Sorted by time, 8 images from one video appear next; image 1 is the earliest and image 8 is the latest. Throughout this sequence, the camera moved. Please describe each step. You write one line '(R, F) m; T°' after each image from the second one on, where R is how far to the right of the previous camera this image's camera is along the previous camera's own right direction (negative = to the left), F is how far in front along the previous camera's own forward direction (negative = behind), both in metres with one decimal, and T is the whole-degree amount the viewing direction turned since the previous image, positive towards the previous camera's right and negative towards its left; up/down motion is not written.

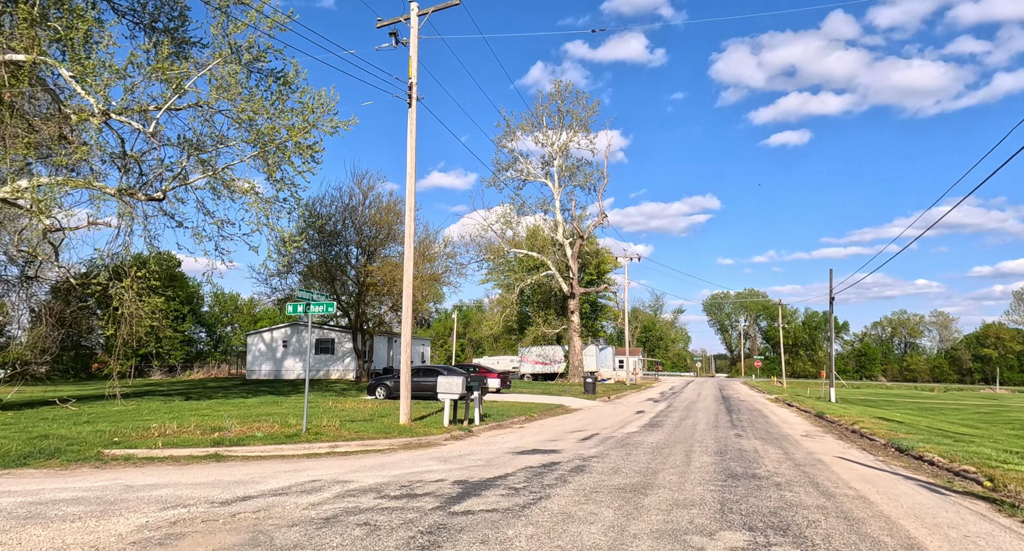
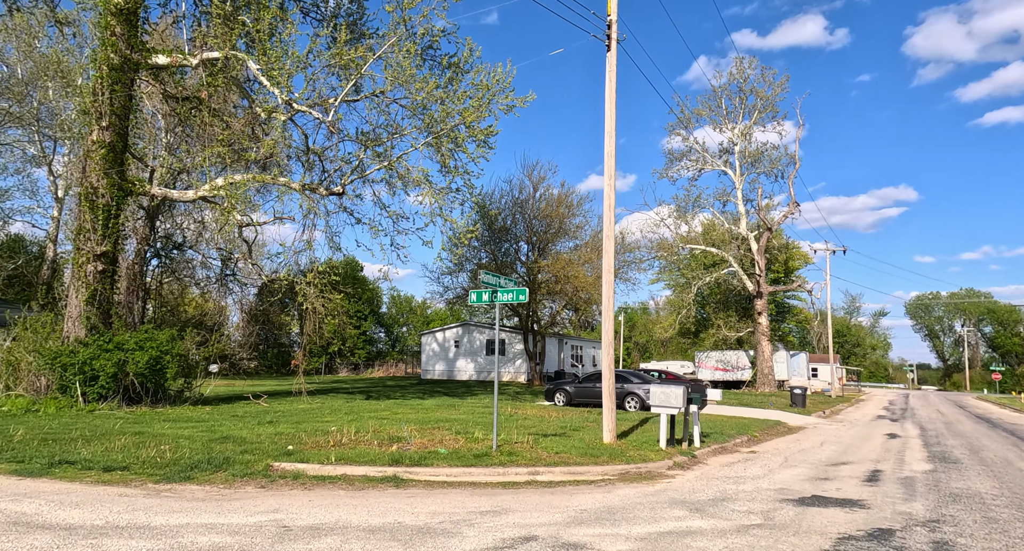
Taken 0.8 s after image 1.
(-0.4, +1.0) m; -13°
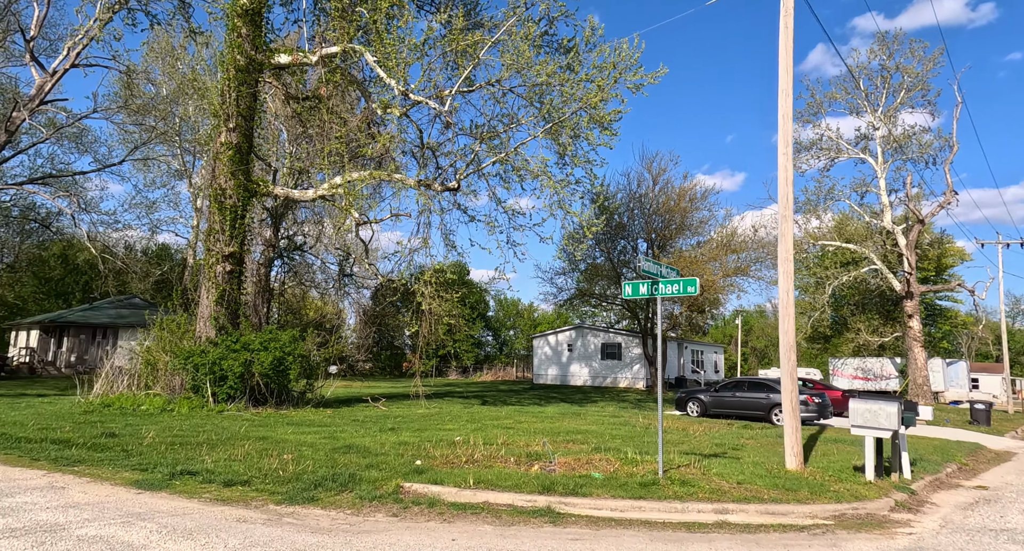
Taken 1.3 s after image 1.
(-0.3, +0.6) m; -8°
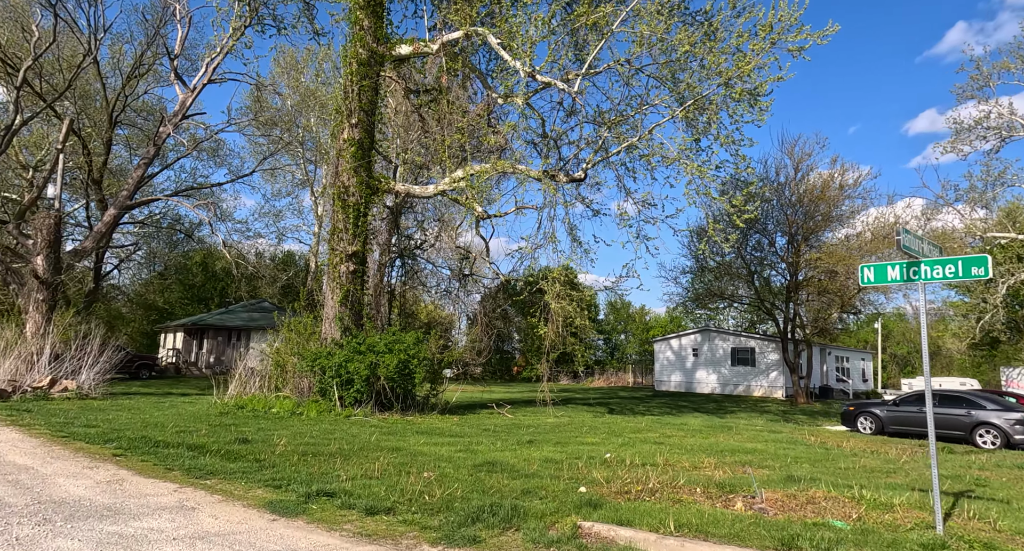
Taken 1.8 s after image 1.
(-0.4, +0.7) m; -9°
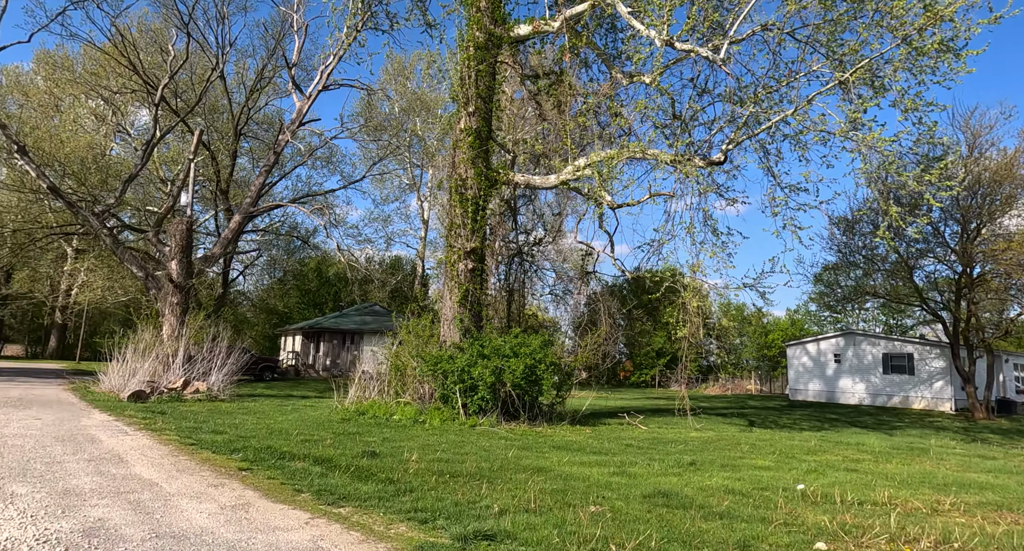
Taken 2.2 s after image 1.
(-0.5, +0.9) m; -8°
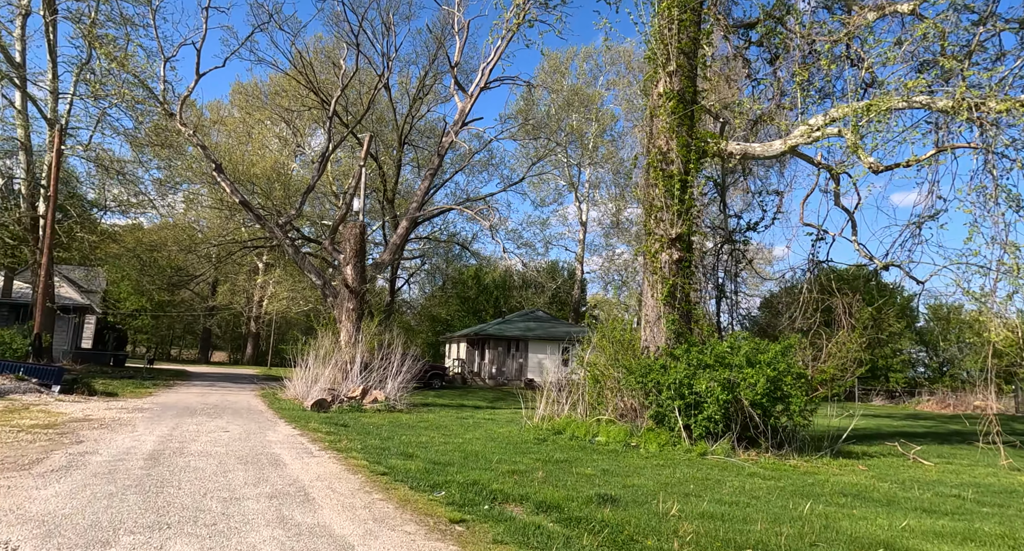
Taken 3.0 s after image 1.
(-0.9, +1.7) m; -12°
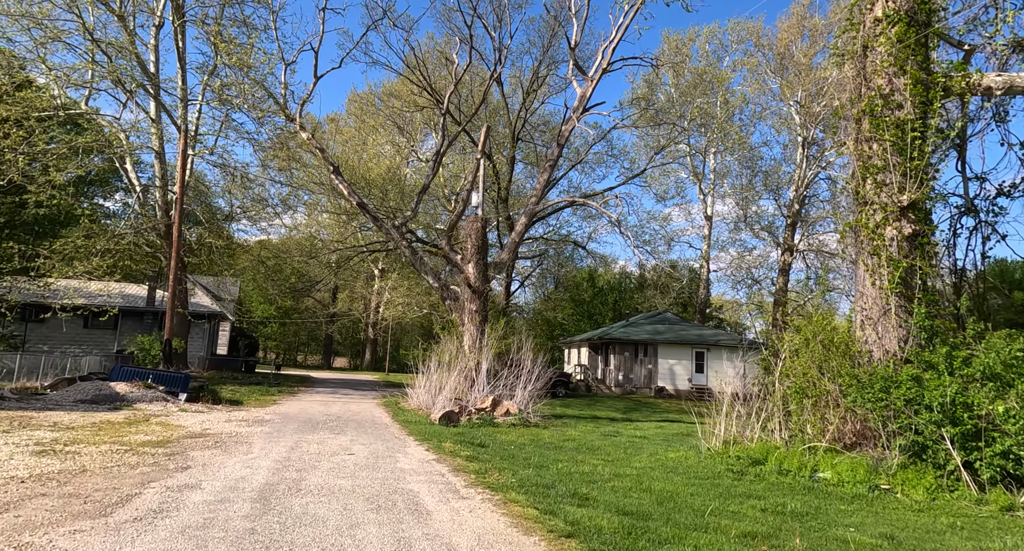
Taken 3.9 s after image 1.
(-0.9, +2.1) m; -8°
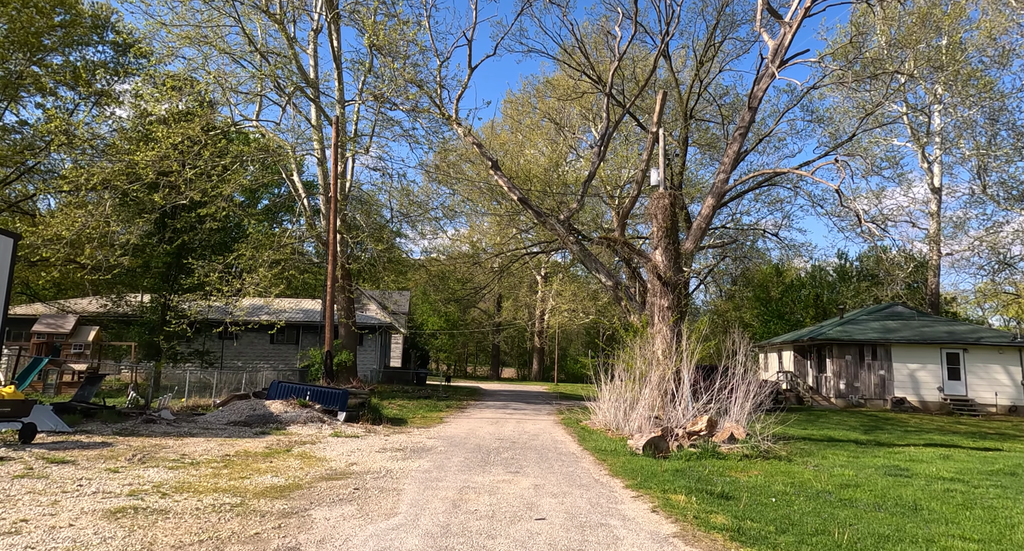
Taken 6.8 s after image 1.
(-0.9, +3.4) m; -13°
